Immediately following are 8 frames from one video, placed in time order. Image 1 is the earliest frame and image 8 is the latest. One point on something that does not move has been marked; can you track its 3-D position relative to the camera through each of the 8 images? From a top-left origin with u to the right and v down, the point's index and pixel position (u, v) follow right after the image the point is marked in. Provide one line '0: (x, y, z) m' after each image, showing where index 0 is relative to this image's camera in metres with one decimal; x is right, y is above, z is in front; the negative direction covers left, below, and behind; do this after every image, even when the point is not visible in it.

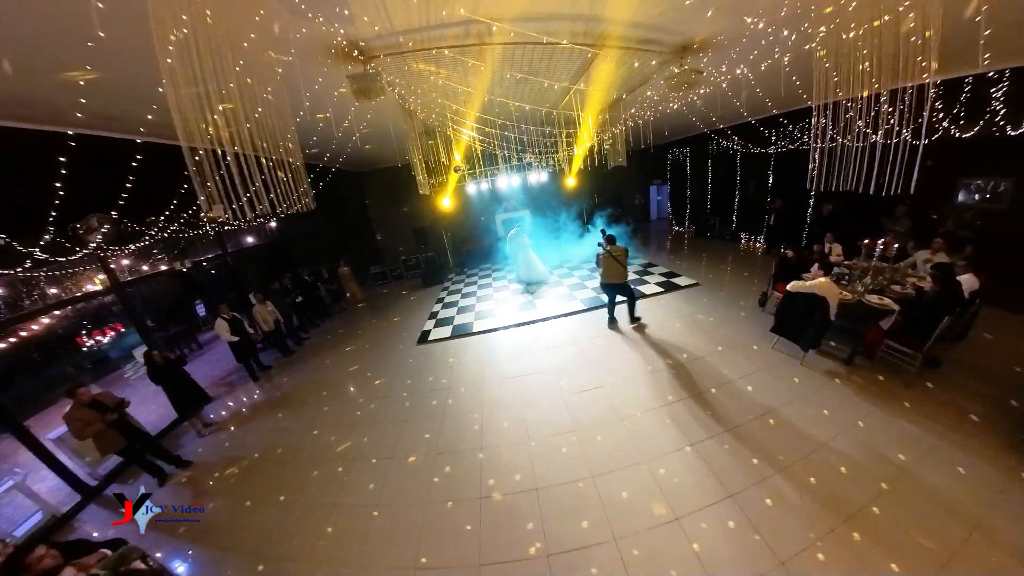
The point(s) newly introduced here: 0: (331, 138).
0: (-2.0, +1.7, +3.9) m
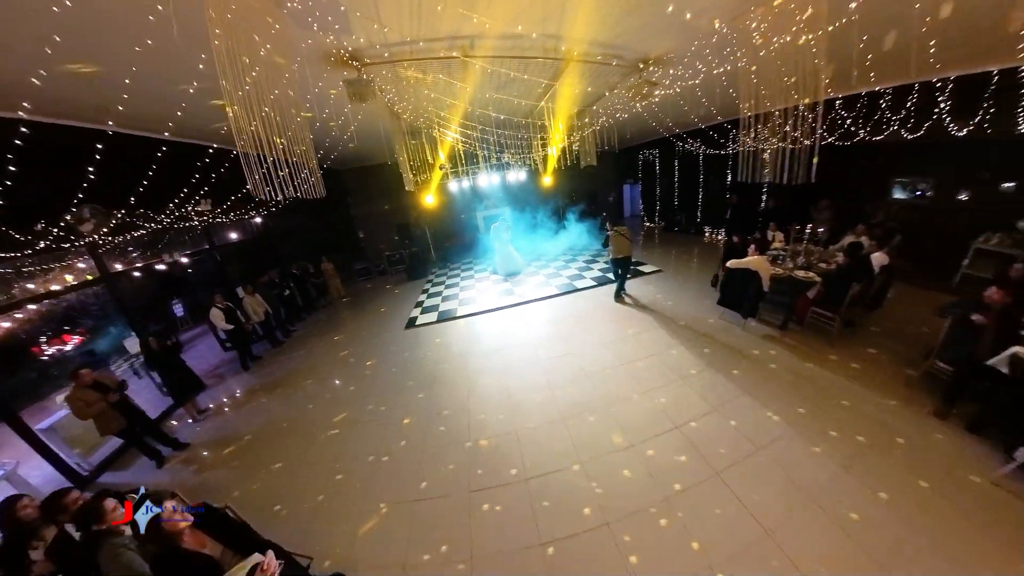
0: (-2.3, +1.9, +4.2) m
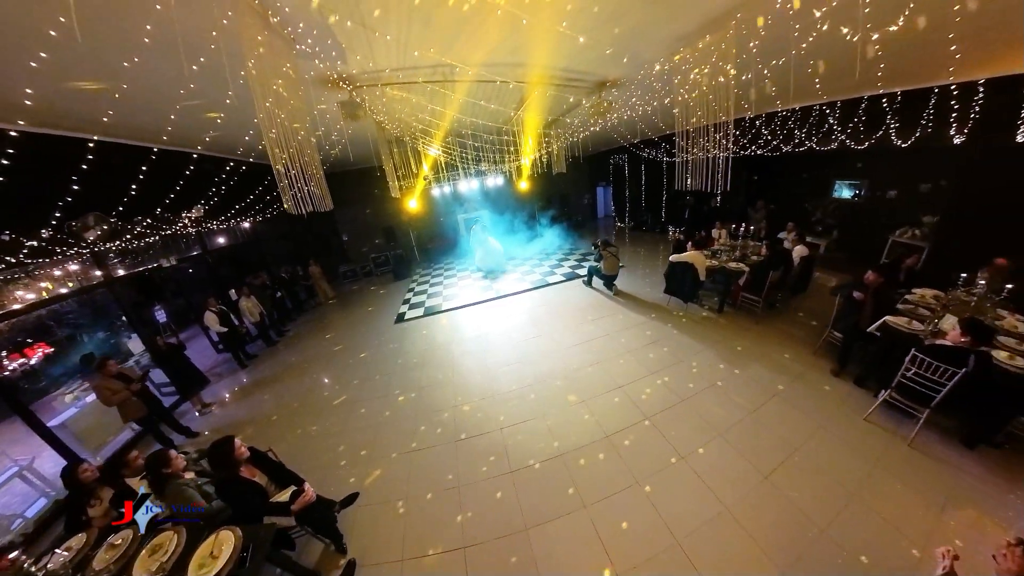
0: (-2.6, +1.9, +4.7) m
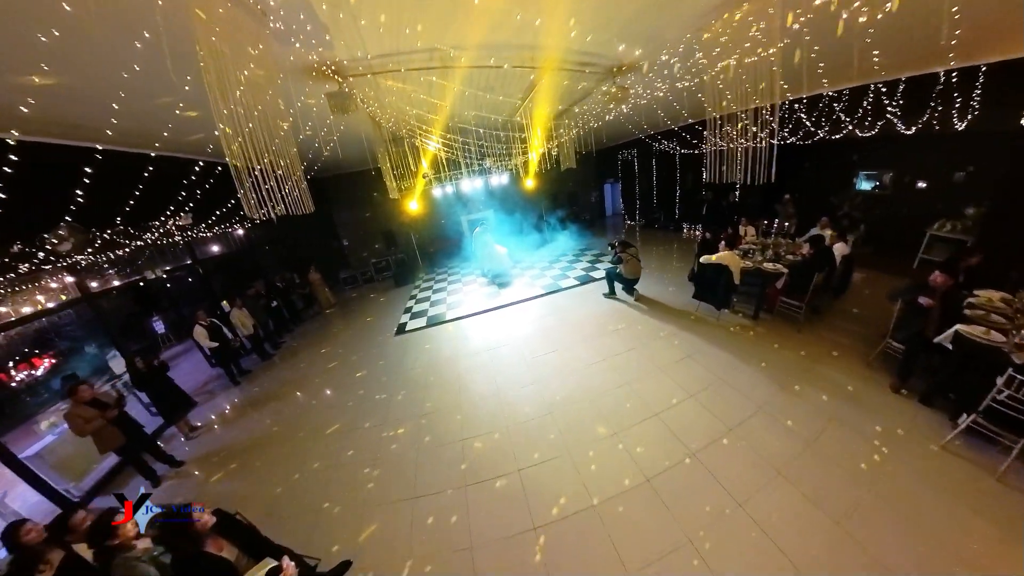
0: (-2.5, +1.7, +4.3) m
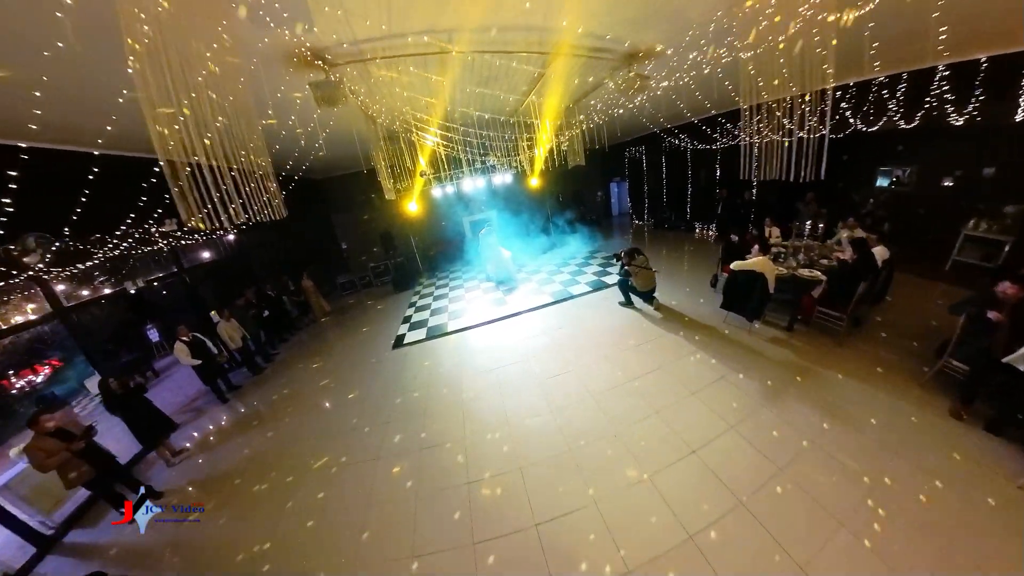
0: (-2.4, +1.6, +3.9) m
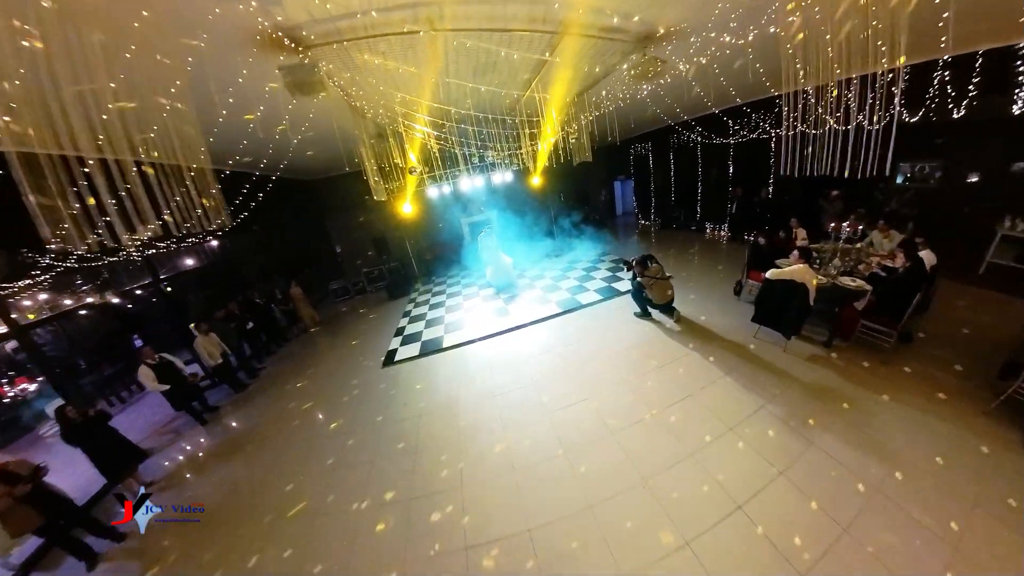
0: (-2.4, +1.5, +3.5) m
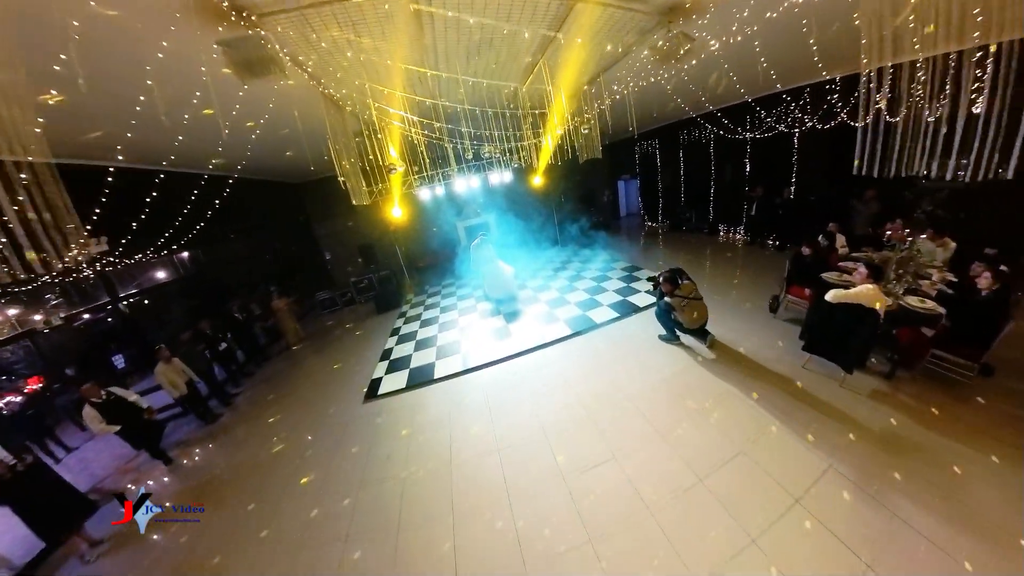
0: (-2.4, +1.3, +3.0) m
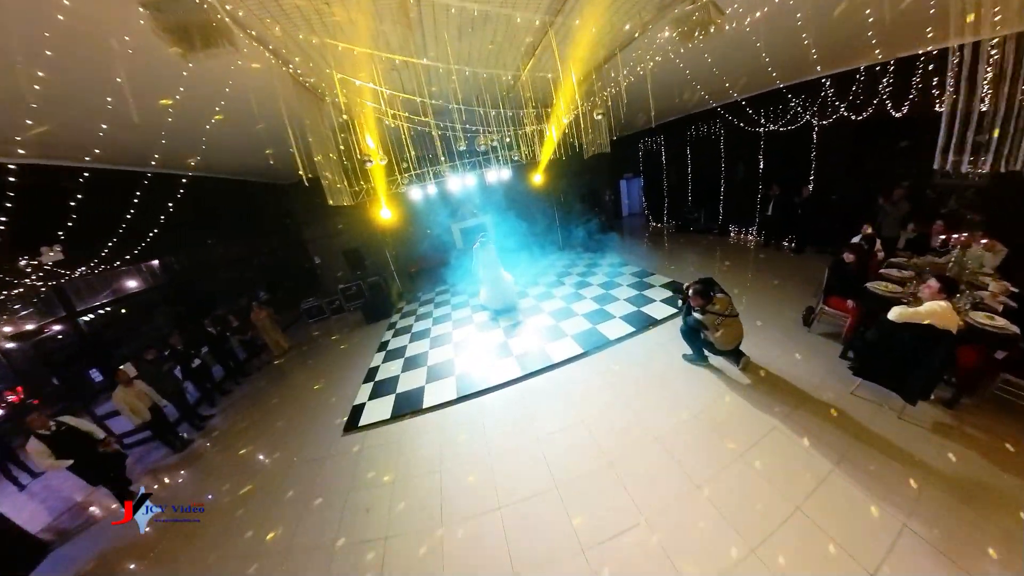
0: (-2.4, +1.2, +2.6) m
